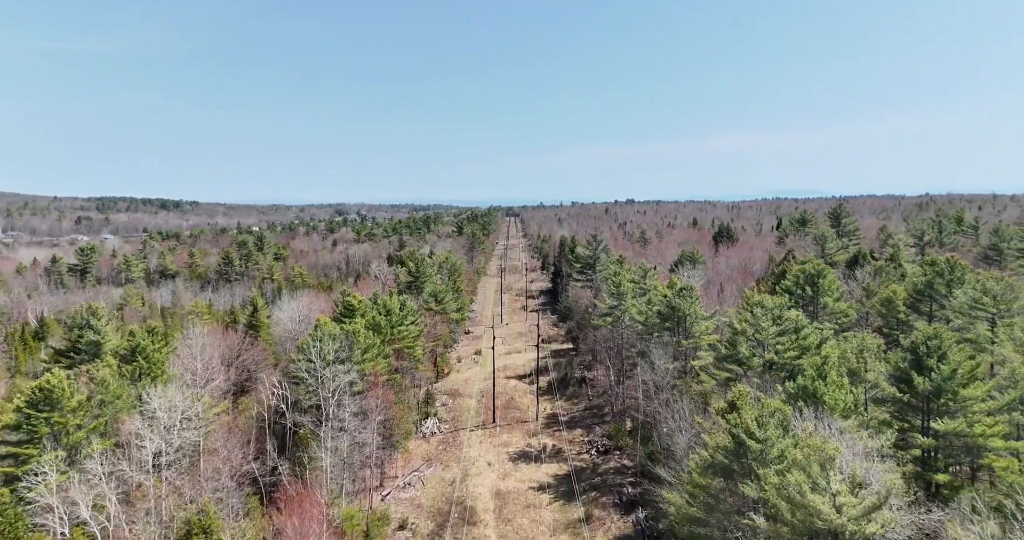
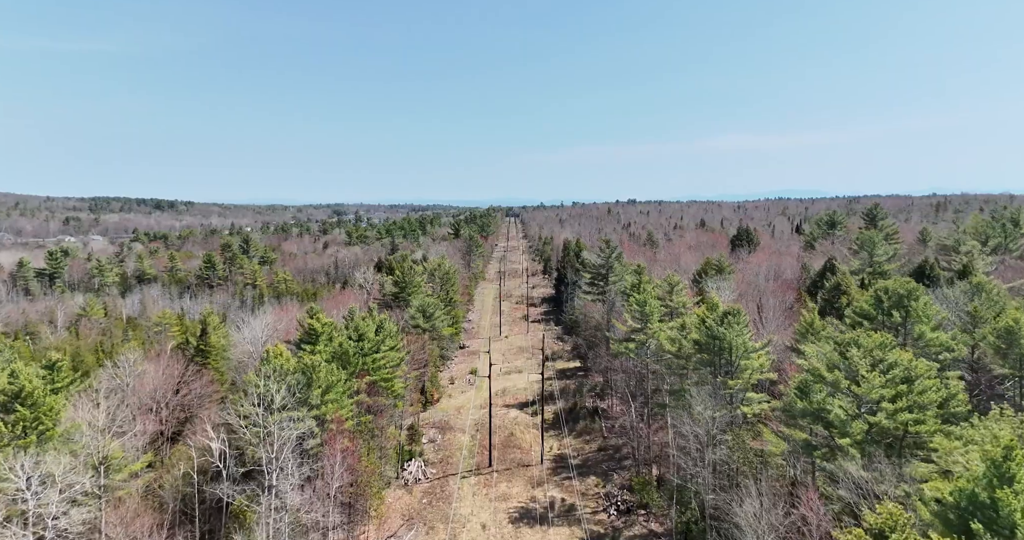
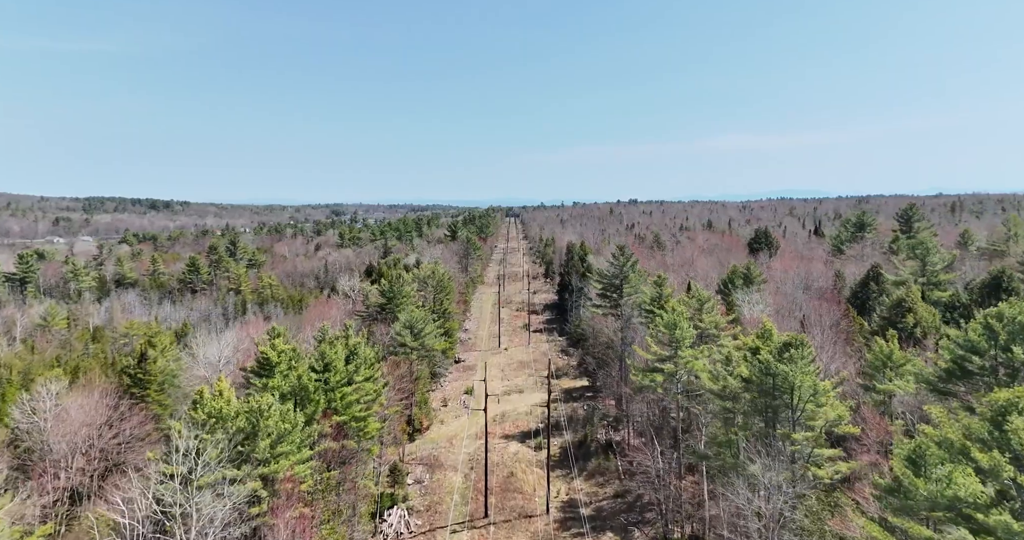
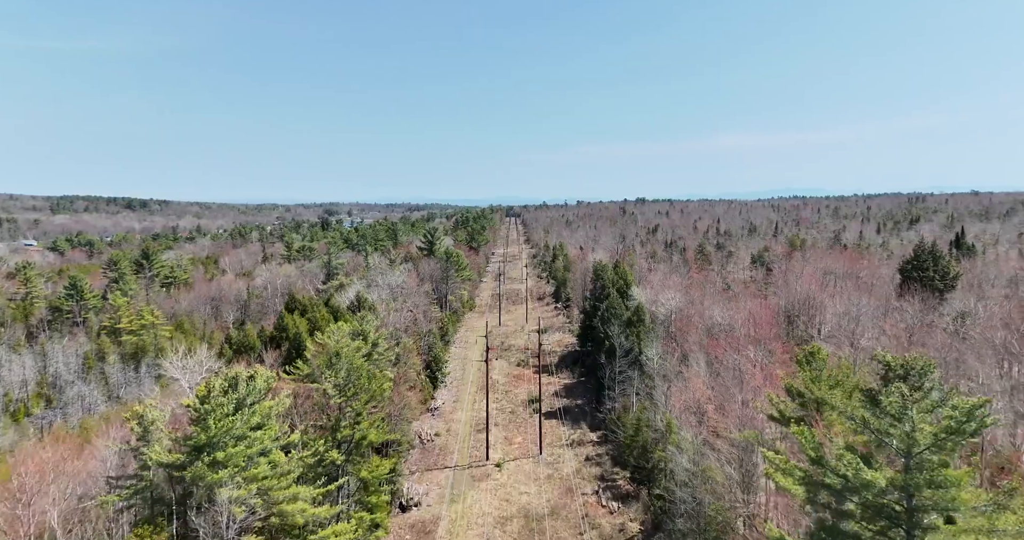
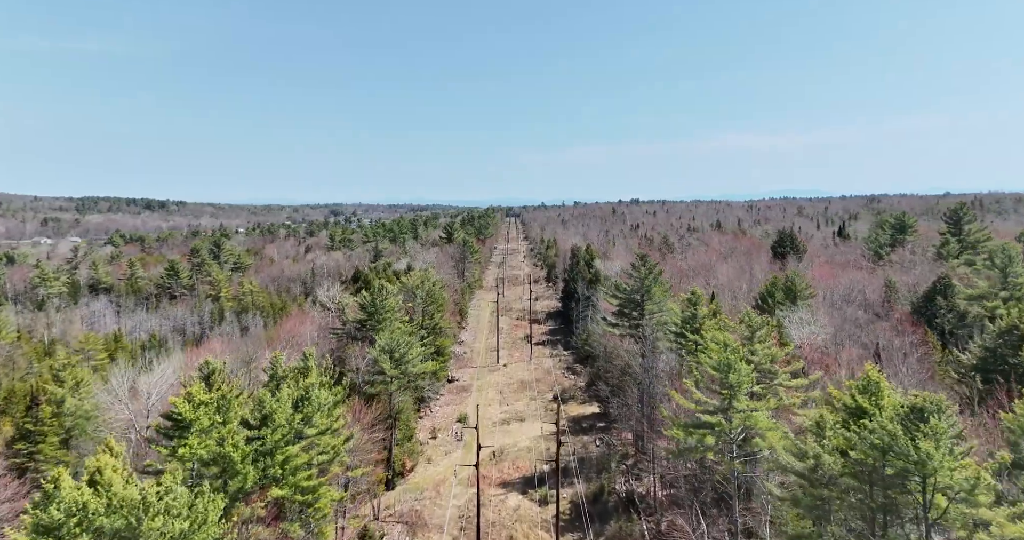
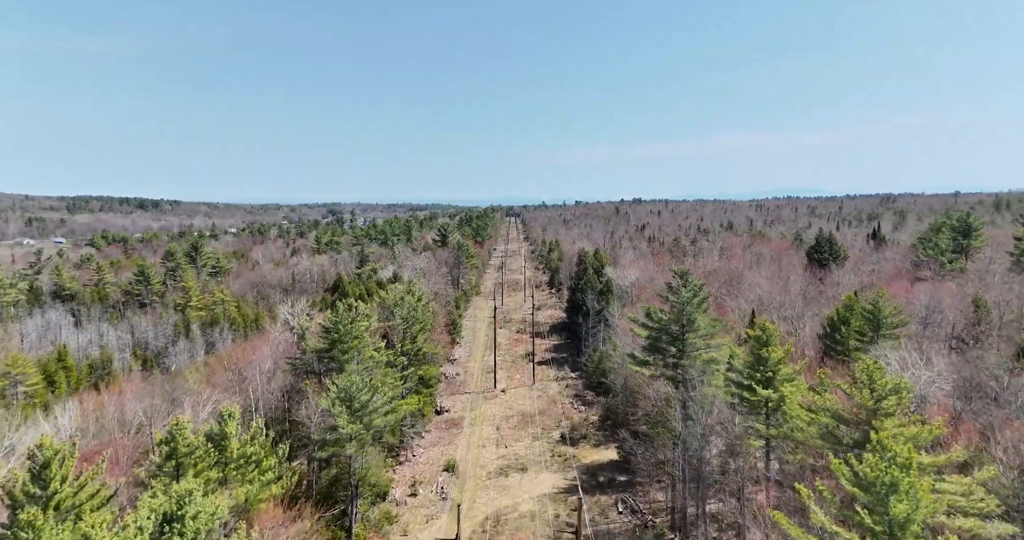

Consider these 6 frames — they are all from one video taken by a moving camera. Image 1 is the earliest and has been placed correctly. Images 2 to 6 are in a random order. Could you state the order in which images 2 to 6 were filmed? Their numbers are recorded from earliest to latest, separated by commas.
2, 3, 5, 6, 4
